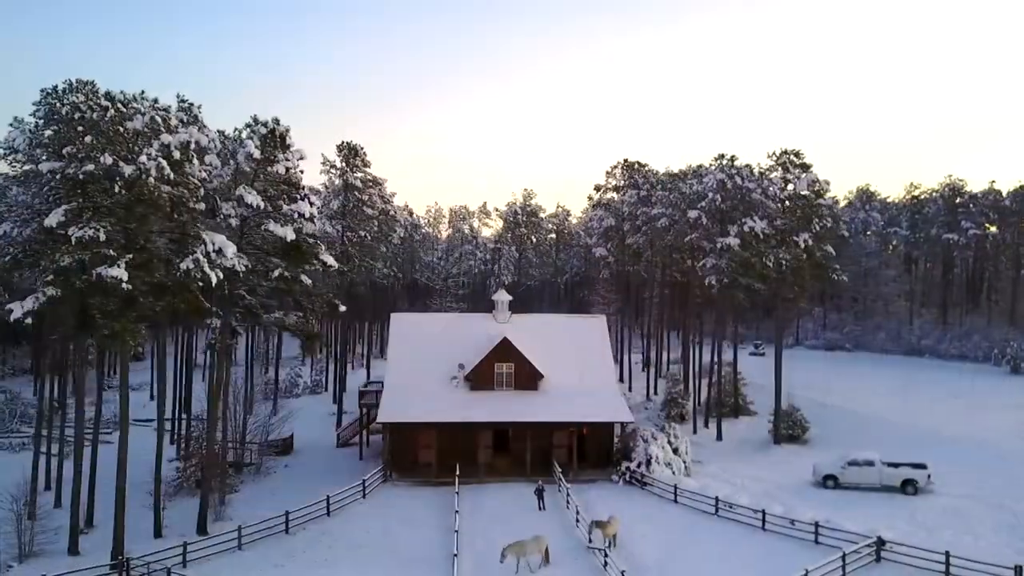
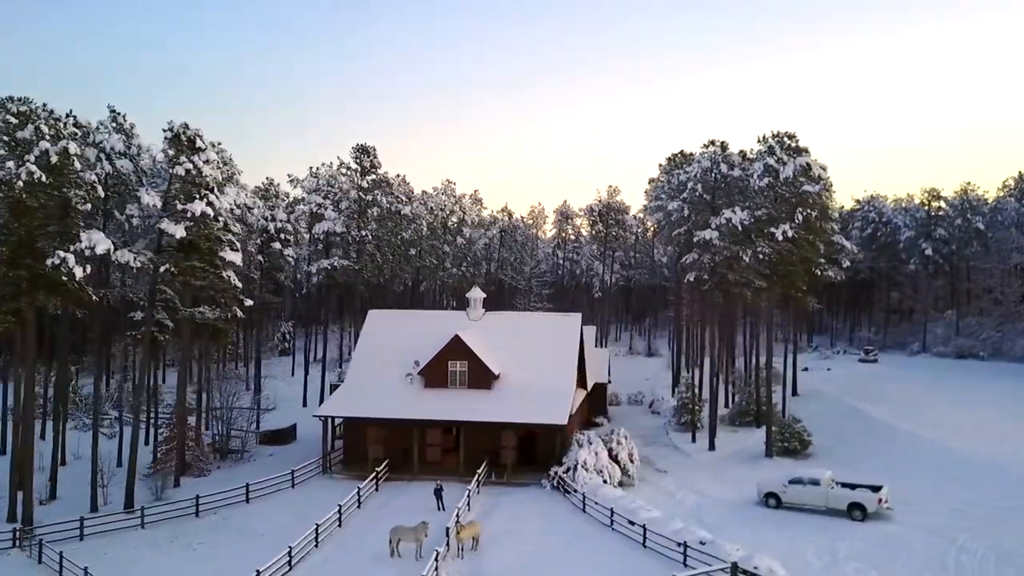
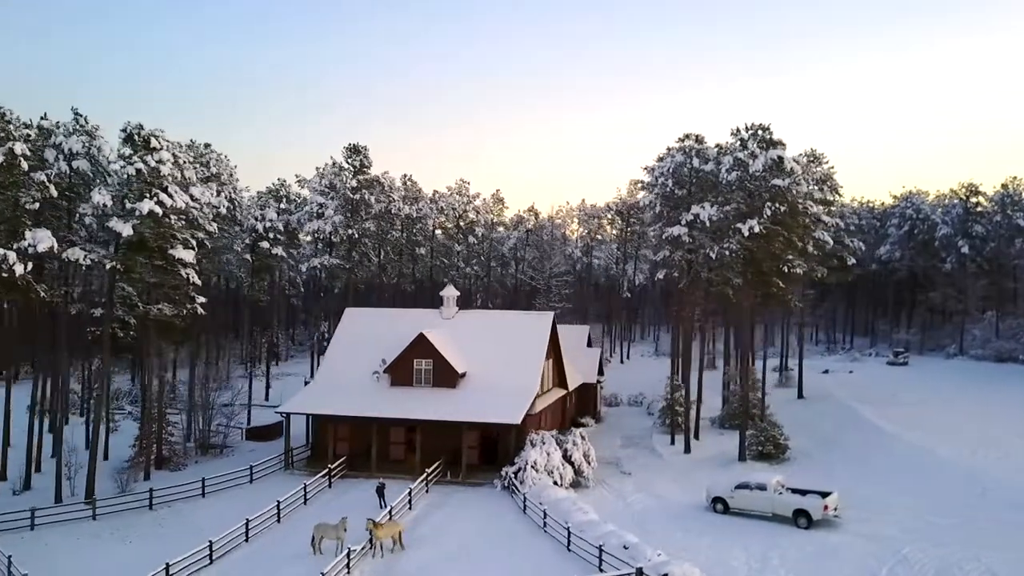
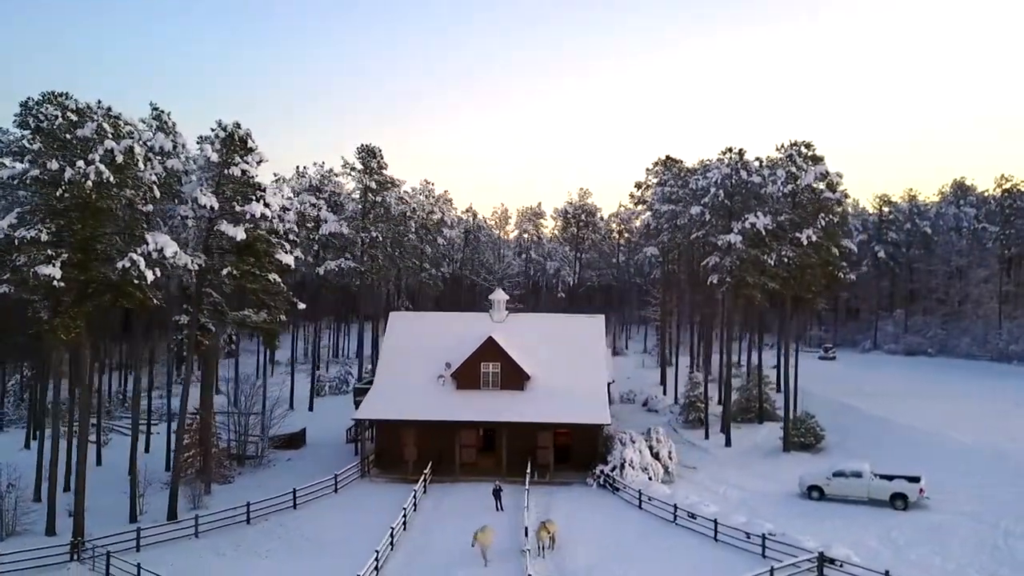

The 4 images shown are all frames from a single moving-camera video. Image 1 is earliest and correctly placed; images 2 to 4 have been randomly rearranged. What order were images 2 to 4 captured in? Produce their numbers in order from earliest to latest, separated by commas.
4, 2, 3
